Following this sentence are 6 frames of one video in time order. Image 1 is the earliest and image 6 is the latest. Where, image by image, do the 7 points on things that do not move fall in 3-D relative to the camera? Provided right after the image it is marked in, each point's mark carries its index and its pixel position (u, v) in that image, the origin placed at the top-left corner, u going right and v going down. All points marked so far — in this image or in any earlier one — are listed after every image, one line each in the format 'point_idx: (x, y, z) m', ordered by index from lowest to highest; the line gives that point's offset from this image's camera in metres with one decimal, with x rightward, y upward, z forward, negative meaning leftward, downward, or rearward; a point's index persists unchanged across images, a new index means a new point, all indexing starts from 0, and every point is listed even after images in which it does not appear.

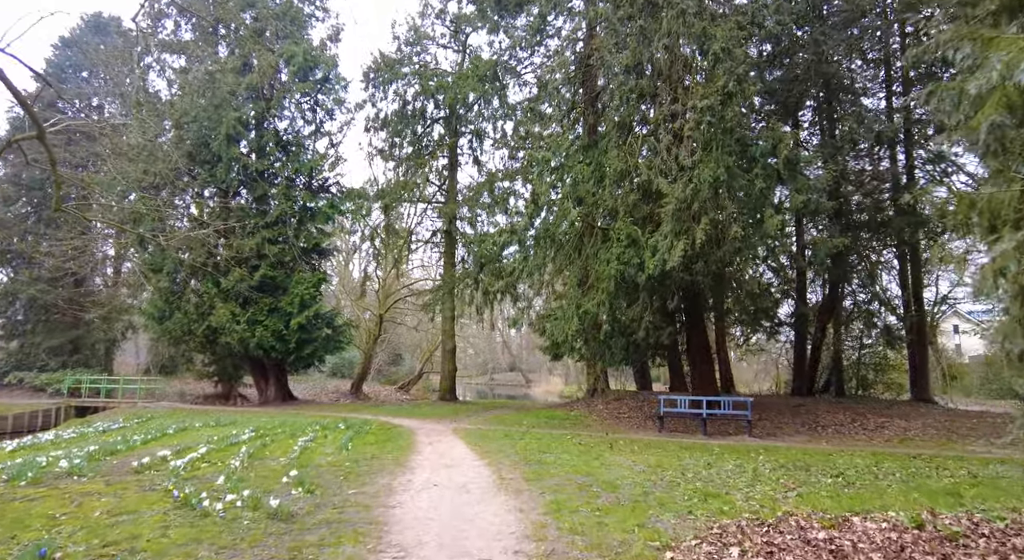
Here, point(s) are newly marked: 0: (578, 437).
0: (+1.2, -2.7, +11.0) m
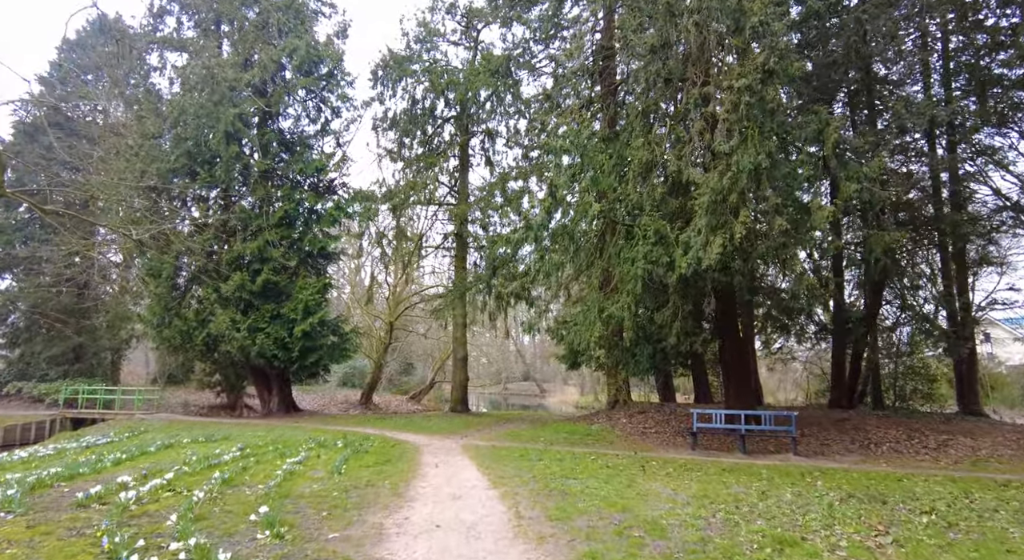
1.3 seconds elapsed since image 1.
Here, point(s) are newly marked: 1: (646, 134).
0: (+1.4, -2.7, +9.7) m
1: (+2.6, +2.8, +12.4) m
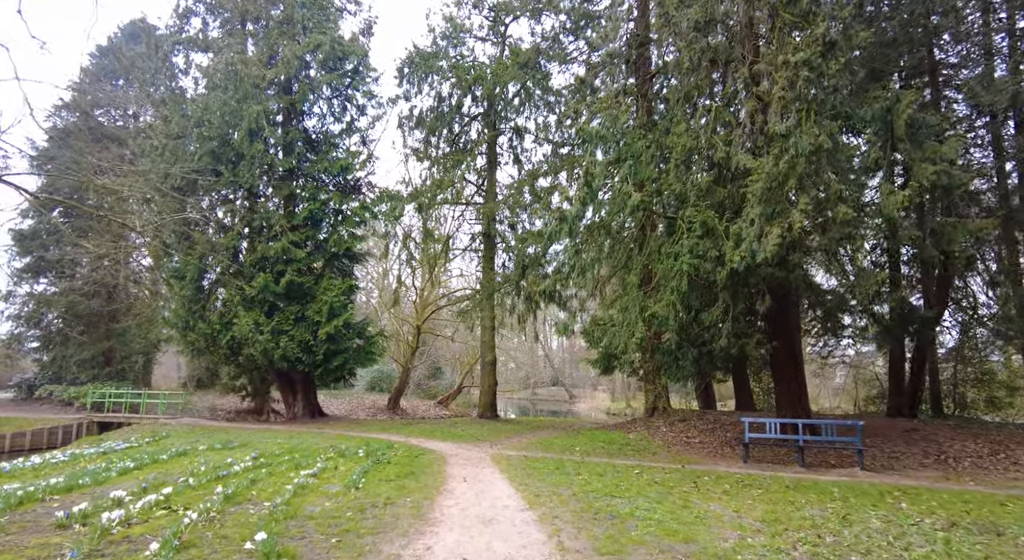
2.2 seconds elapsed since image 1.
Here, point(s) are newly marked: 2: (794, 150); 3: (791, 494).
0: (+1.9, -2.7, +8.8) m
1: (+3.2, +2.9, +11.5) m
2: (+4.0, +1.9, +9.2) m
3: (+3.1, -2.4, +7.2) m
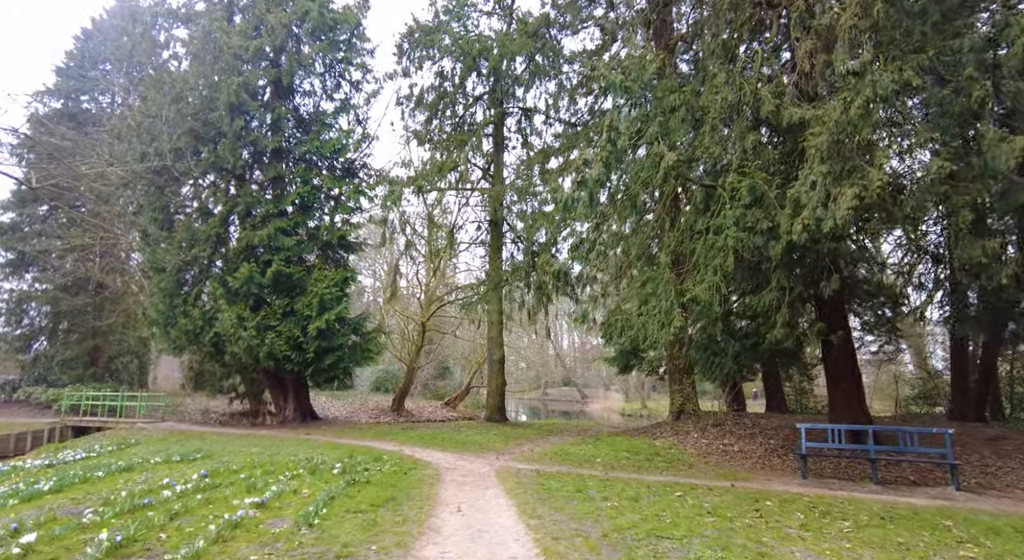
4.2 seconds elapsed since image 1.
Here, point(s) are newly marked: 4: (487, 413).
0: (+2.0, -2.4, +7.0) m
1: (+3.3, +3.2, +9.6) m
2: (+4.1, +2.2, +7.3) m
3: (+3.2, -2.1, +5.4) m
4: (-0.7, -3.8, +18.6) m
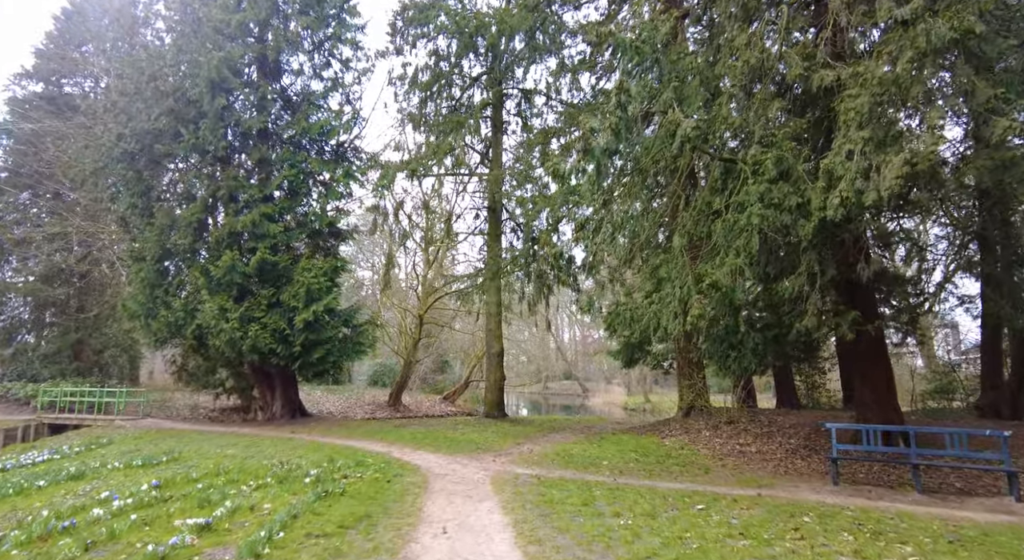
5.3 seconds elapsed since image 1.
0: (+2.0, -2.2, +6.1) m
1: (+3.3, +3.4, +8.6) m
2: (+4.1, +2.4, +6.3) m
3: (+3.2, -1.9, +4.5) m
4: (-0.8, -3.5, +17.7) m
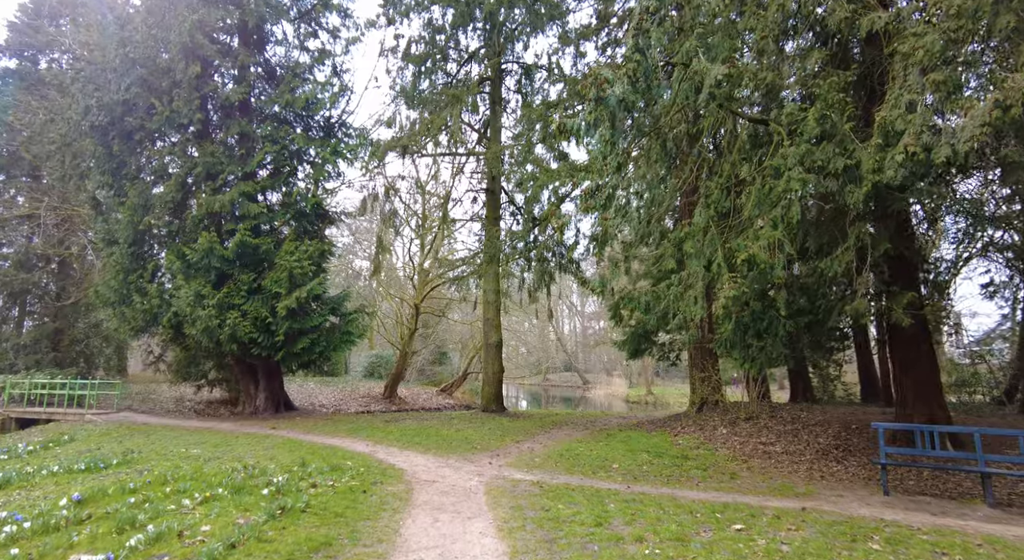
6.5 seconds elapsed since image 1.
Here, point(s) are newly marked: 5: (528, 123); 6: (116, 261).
0: (+2.0, -1.9, +5.0) m
1: (+3.3, +3.6, +7.4) m
2: (+4.0, +2.6, +5.2) m
3: (+3.2, -1.7, +3.3) m
4: (-0.8, -3.1, +16.6) m
5: (+0.4, +3.7, +15.3) m
6: (-9.7, +0.5, +15.7) m
